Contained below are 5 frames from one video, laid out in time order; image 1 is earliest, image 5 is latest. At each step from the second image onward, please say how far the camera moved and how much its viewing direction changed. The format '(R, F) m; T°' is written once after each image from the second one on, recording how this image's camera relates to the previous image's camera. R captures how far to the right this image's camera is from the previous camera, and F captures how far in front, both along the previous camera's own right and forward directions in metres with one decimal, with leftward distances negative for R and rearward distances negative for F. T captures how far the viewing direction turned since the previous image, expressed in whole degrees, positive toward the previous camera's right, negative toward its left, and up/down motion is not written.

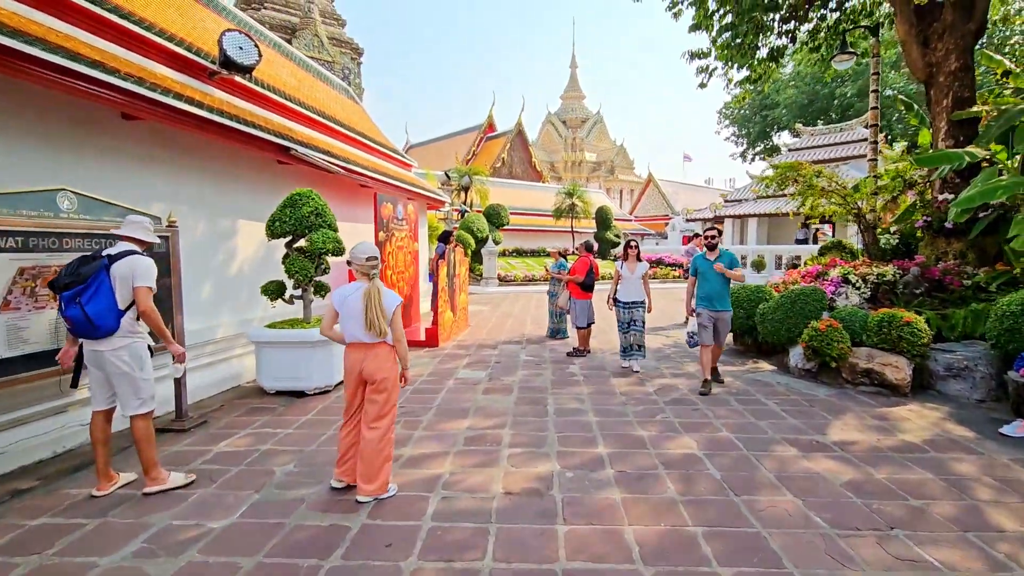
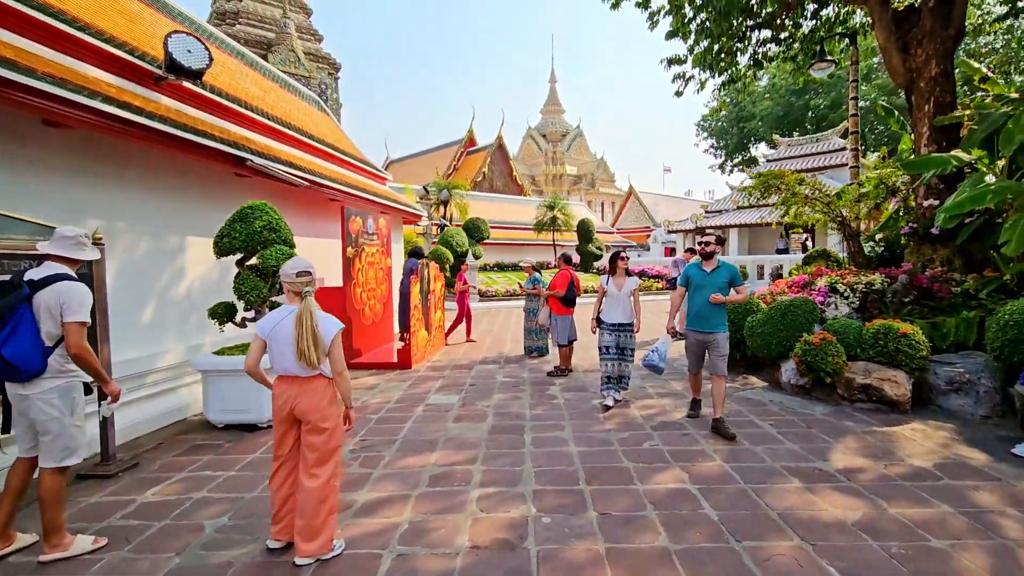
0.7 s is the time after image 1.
(+0.1, +0.4) m; +2°
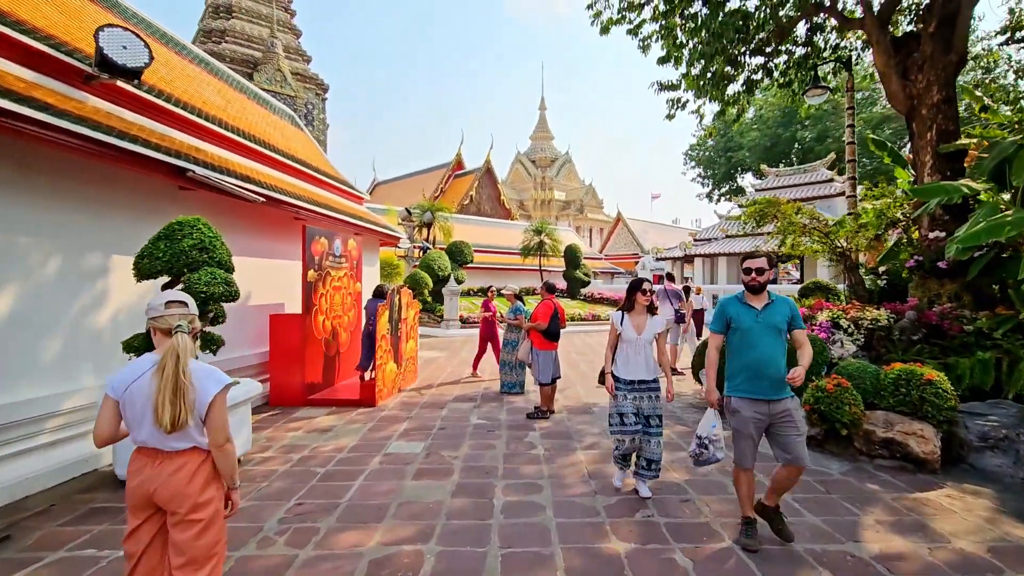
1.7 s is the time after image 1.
(+0.1, +0.6) m; +1°
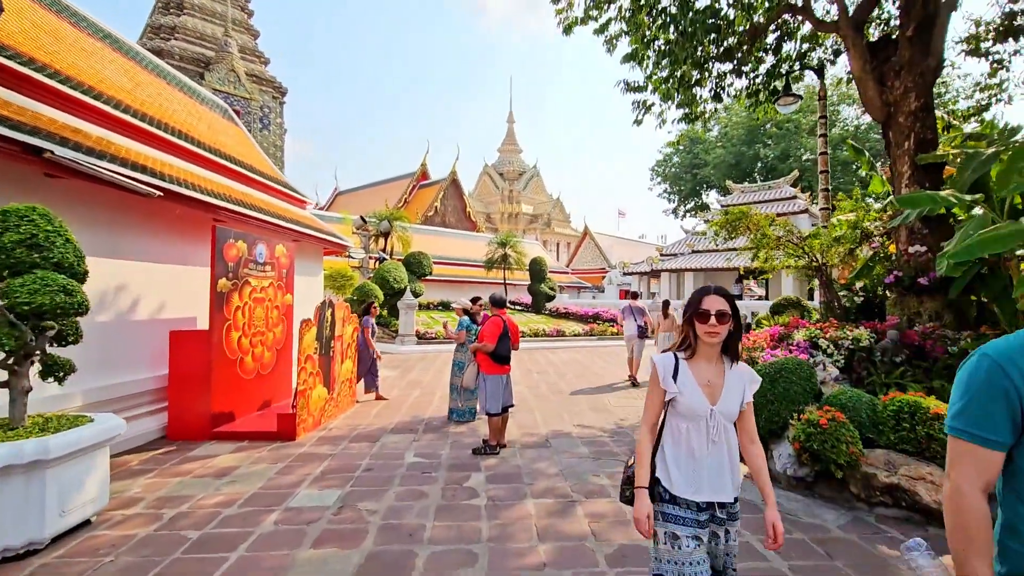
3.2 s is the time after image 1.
(+0.2, +0.8) m; +4°
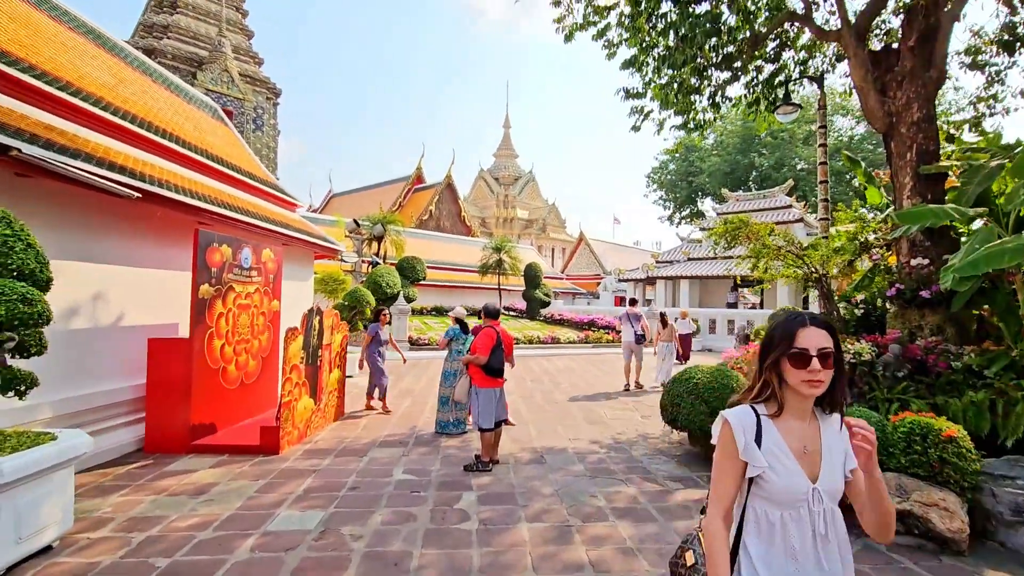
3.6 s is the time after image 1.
(0.0, +0.2) m; +1°
